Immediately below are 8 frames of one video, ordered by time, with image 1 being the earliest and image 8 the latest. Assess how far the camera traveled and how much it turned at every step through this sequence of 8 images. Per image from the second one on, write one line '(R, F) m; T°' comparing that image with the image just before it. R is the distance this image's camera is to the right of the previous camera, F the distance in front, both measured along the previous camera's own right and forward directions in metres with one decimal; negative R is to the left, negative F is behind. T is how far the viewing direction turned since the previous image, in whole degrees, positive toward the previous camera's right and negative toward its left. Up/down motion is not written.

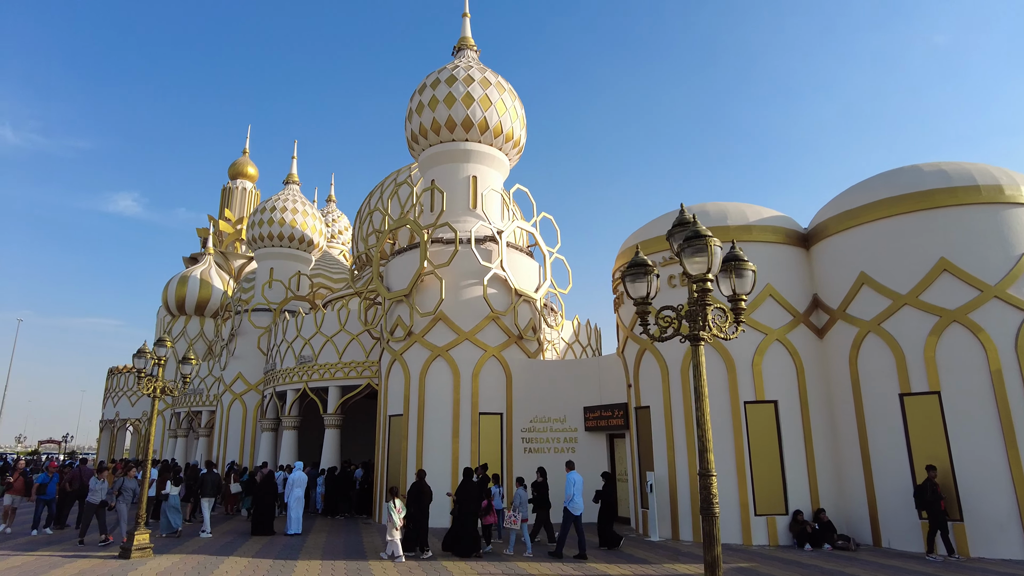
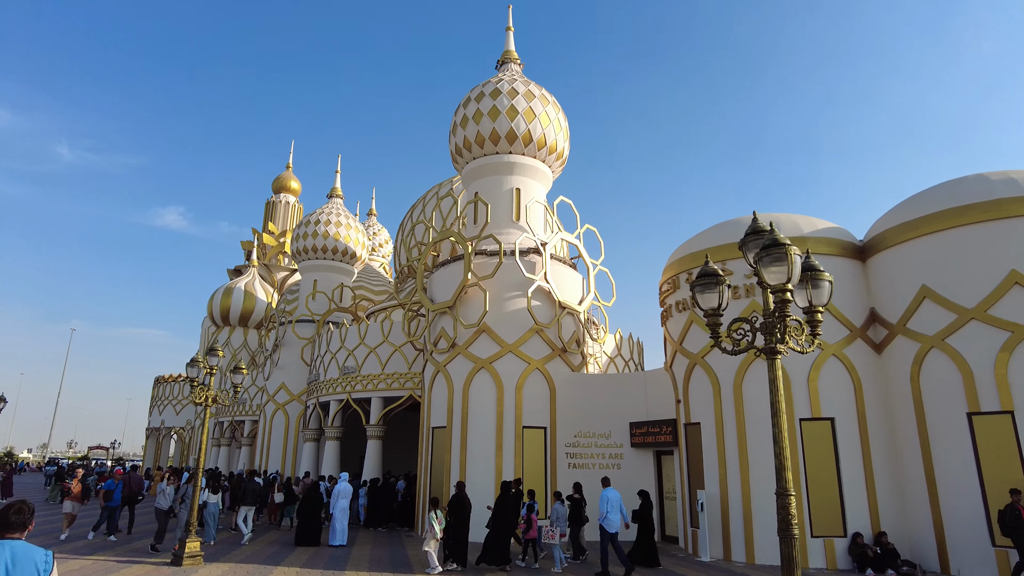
(-0.2, +0.1) m; -3°
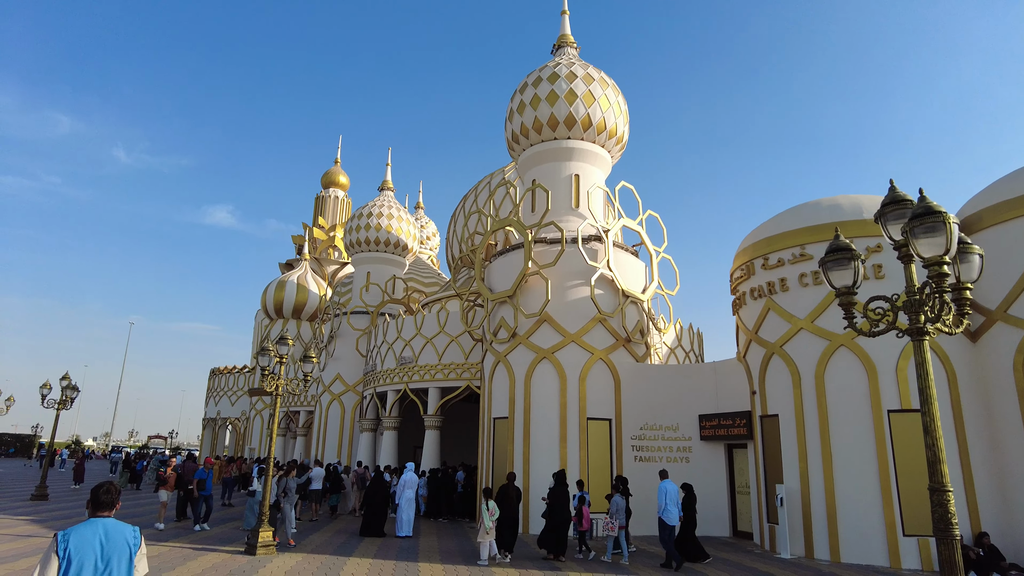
(-0.4, +0.3) m; -4°
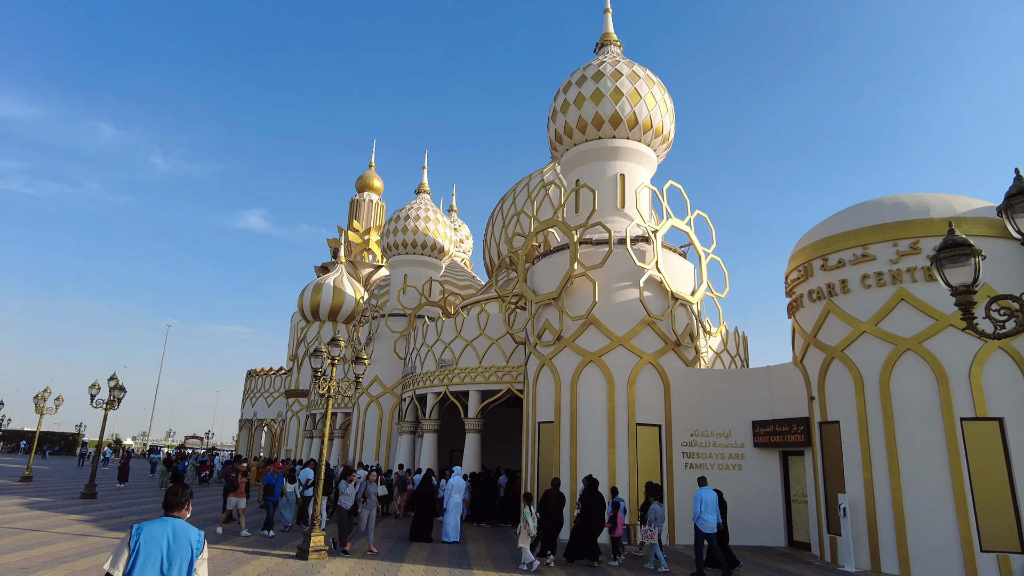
(-0.3, +0.2) m; -2°
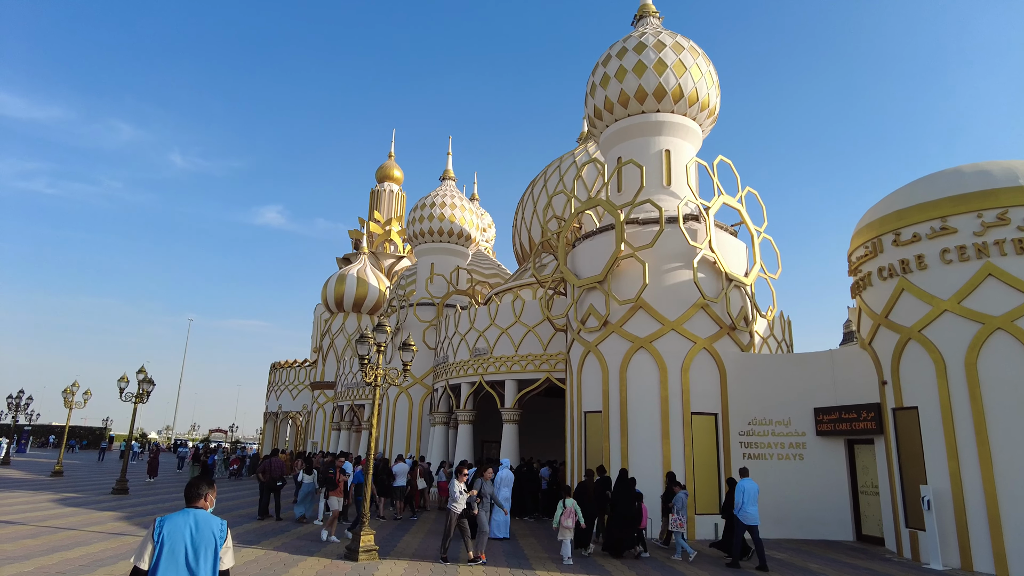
(-0.5, +0.6) m; -1°
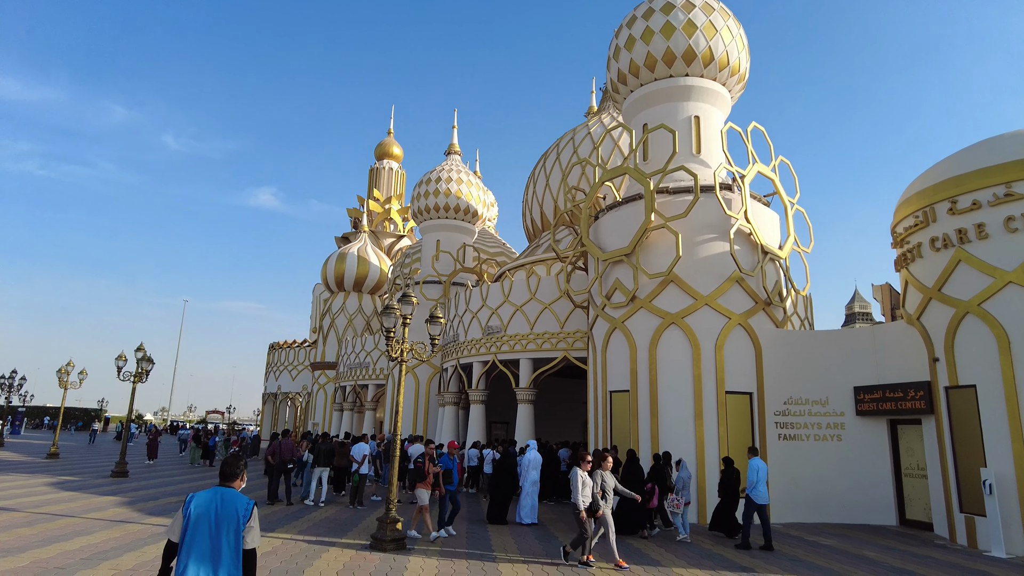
(-0.5, +0.7) m; 0°
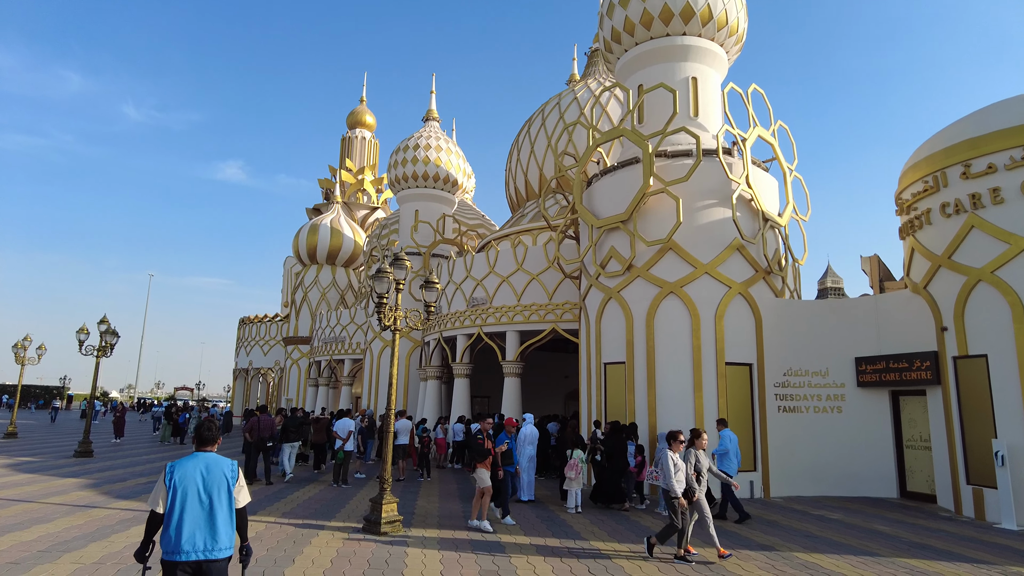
(-0.3, +0.6) m; +2°
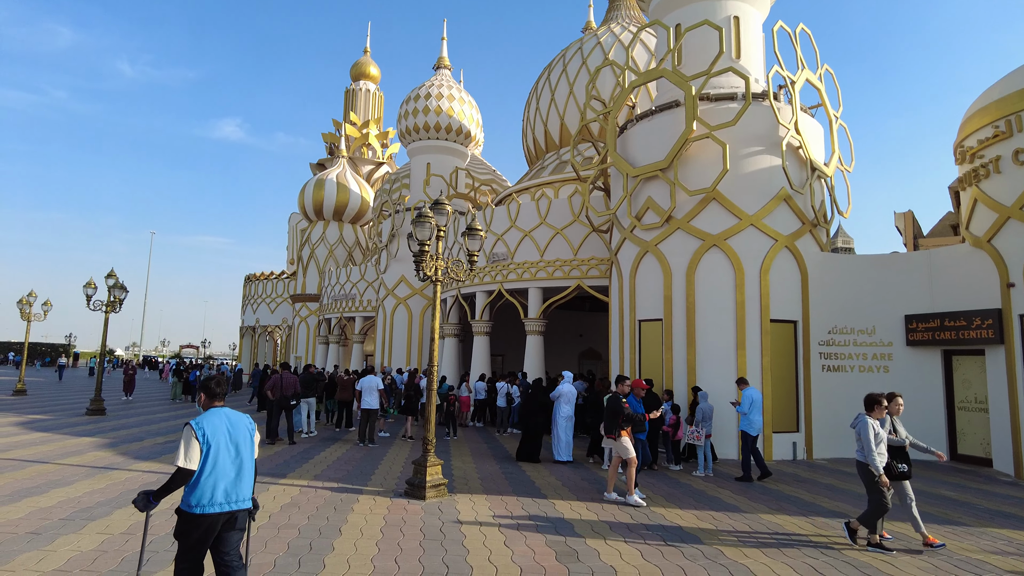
(-0.5, +0.6) m; 0°
